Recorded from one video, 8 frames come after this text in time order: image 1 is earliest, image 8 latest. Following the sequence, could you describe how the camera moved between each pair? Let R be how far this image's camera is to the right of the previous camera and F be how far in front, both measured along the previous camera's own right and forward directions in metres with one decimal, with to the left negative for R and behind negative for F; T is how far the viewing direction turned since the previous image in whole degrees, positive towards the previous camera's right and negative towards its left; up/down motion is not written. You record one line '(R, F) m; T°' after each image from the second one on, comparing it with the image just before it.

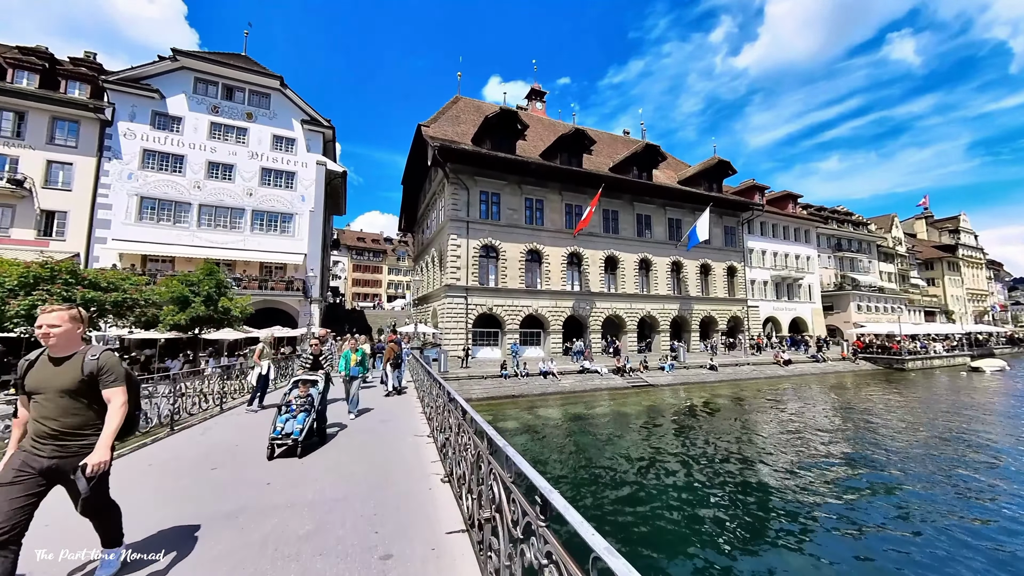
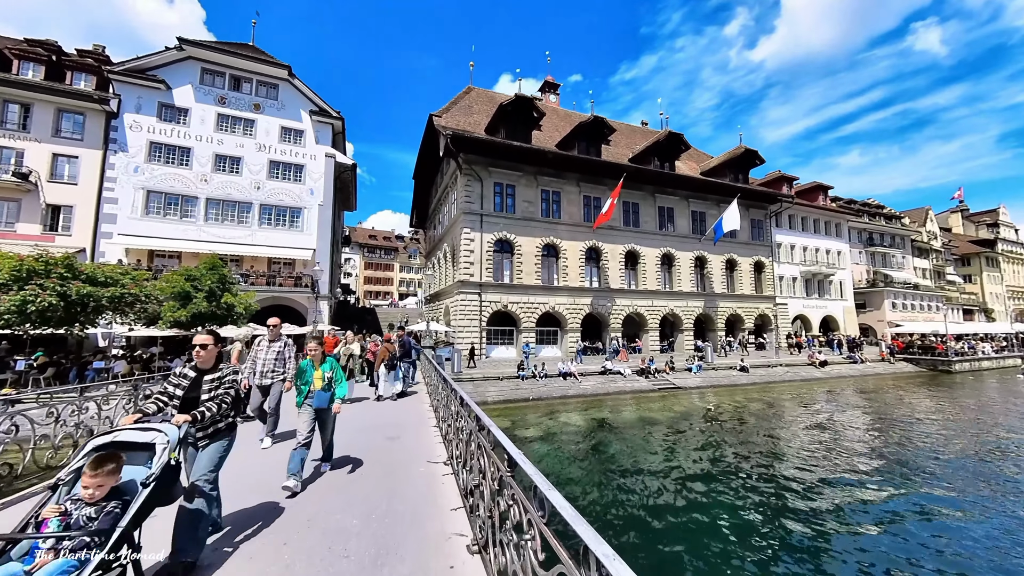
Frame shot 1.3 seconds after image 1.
(-0.2, +1.2) m; -2°
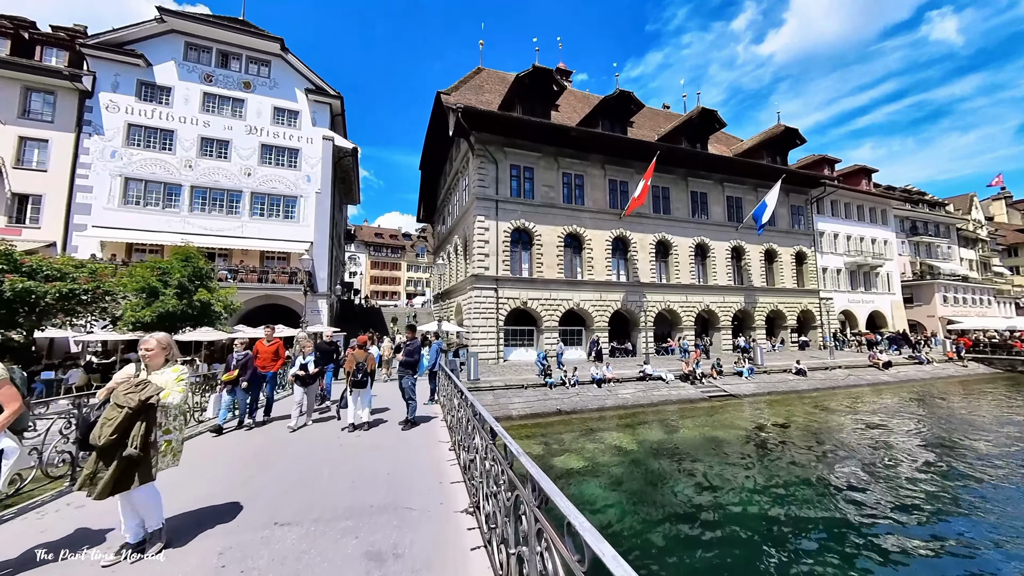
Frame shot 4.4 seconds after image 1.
(-0.7, +2.6) m; -1°
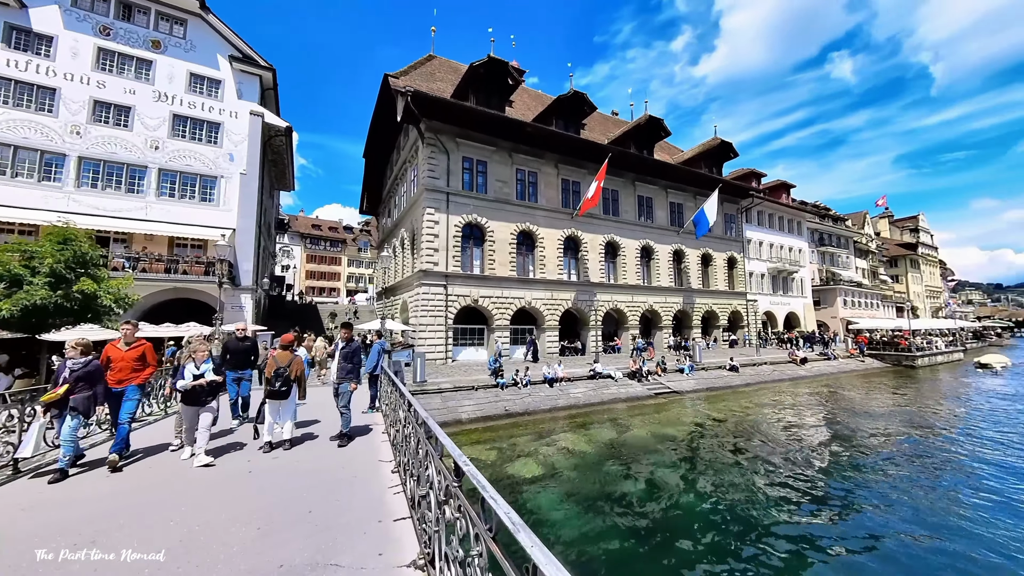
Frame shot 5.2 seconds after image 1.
(-0.5, +0.8) m; +8°
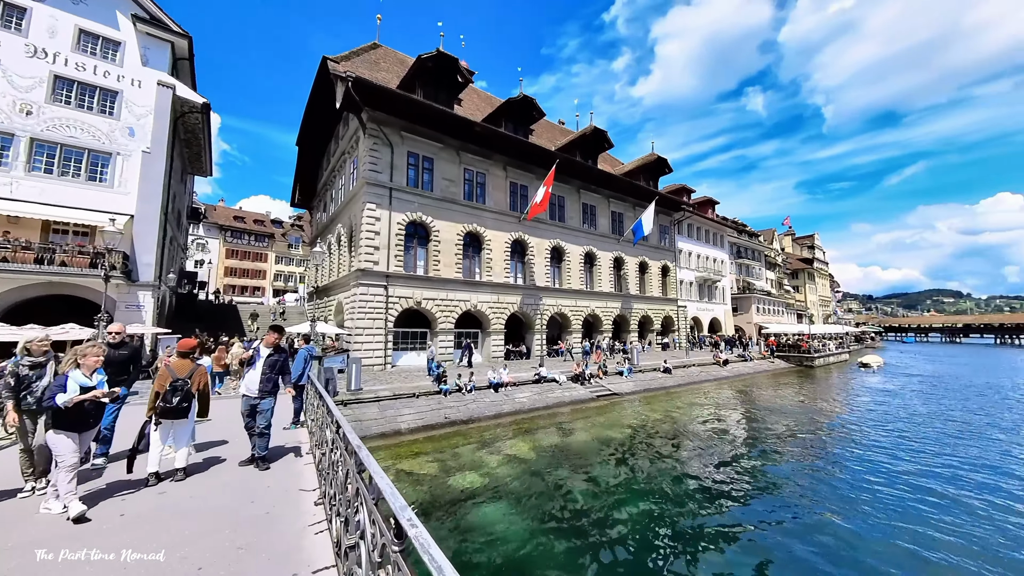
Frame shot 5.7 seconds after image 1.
(-0.4, +0.5) m; +9°
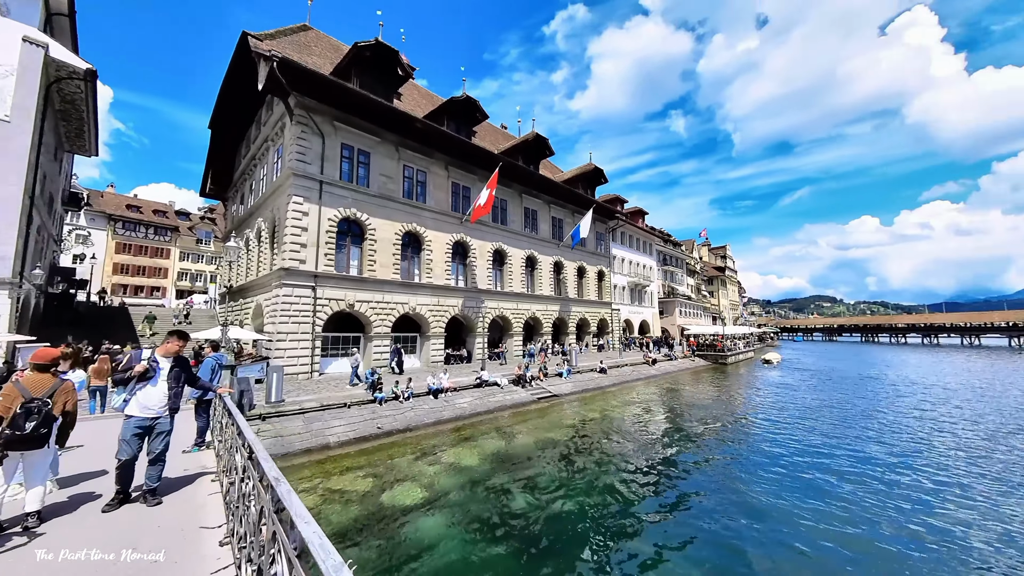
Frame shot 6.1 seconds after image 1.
(-0.2, +0.5) m; +9°
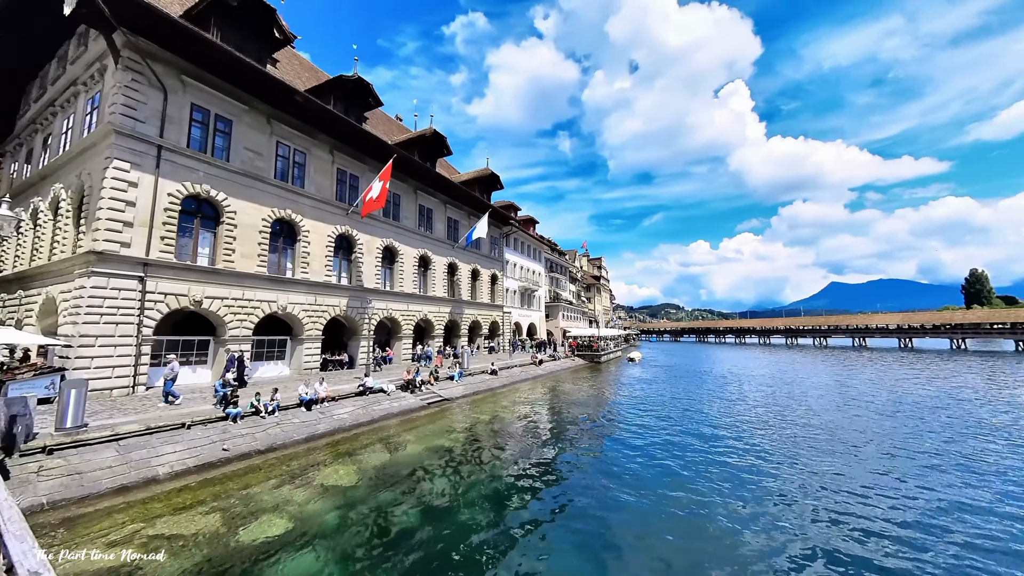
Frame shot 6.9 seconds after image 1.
(0.0, +0.8) m; +15°
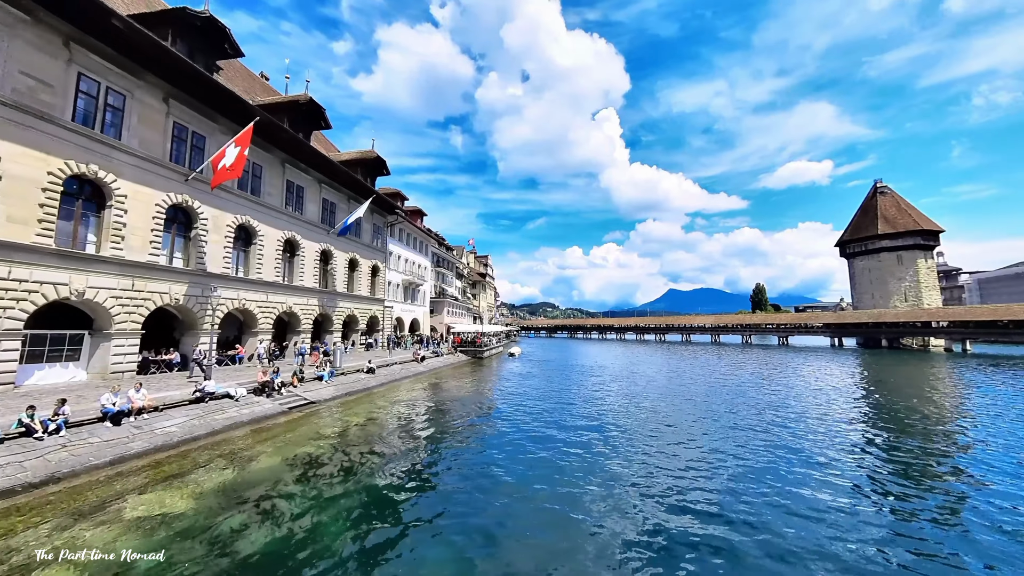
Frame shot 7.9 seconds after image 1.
(+0.1, +0.7) m; +16°
